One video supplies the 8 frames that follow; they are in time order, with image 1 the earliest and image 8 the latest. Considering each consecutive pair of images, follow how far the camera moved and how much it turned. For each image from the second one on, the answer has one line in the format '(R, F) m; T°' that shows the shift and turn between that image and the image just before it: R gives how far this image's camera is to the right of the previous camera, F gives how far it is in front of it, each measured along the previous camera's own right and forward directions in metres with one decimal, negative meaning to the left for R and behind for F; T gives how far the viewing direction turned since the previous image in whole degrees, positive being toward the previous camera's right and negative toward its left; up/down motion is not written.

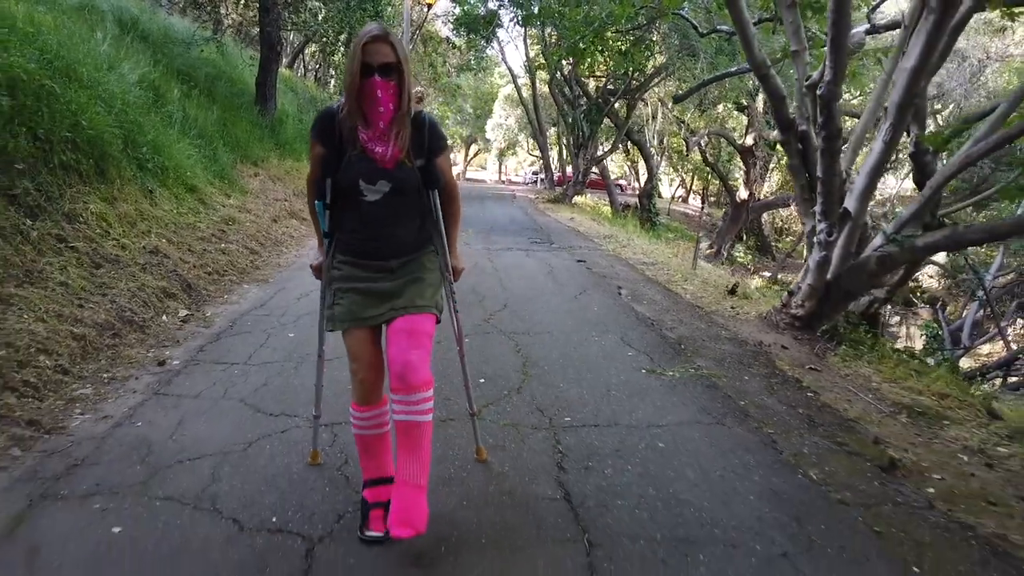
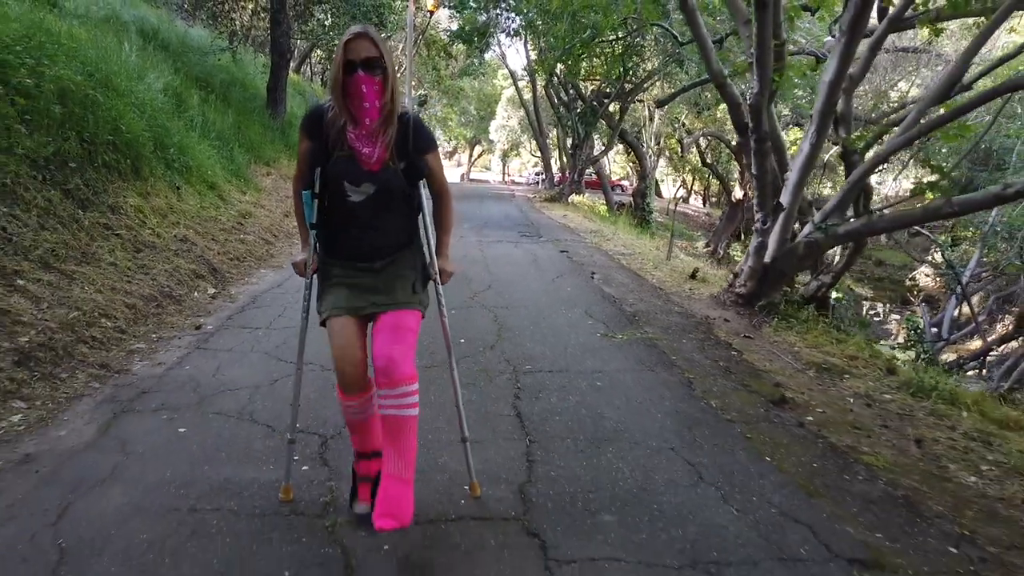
(+0.2, -0.9) m; 0°
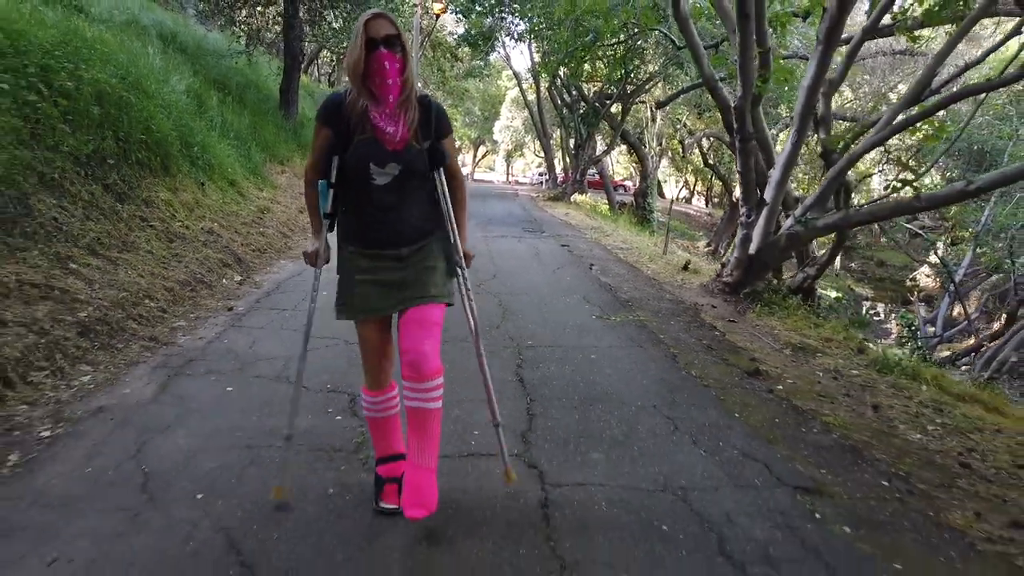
(0.0, -0.5) m; 0°
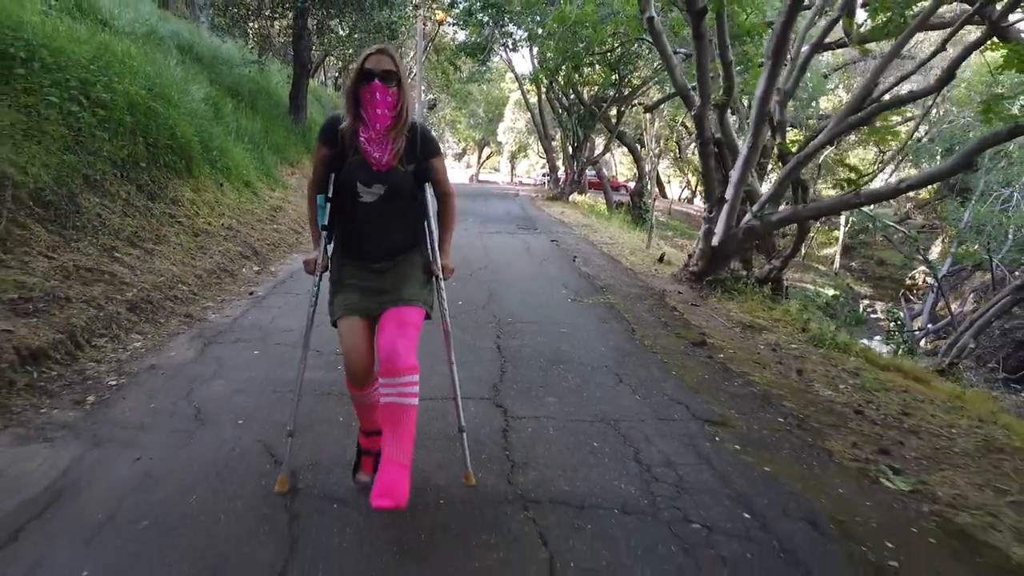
(+0.2, -0.8) m; 0°
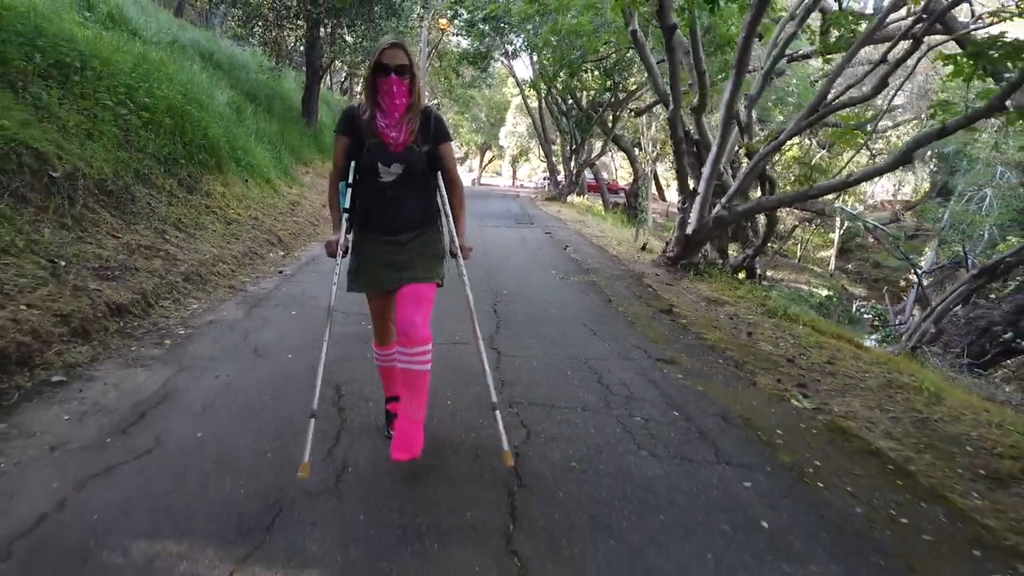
(+0.1, -1.0) m; 0°
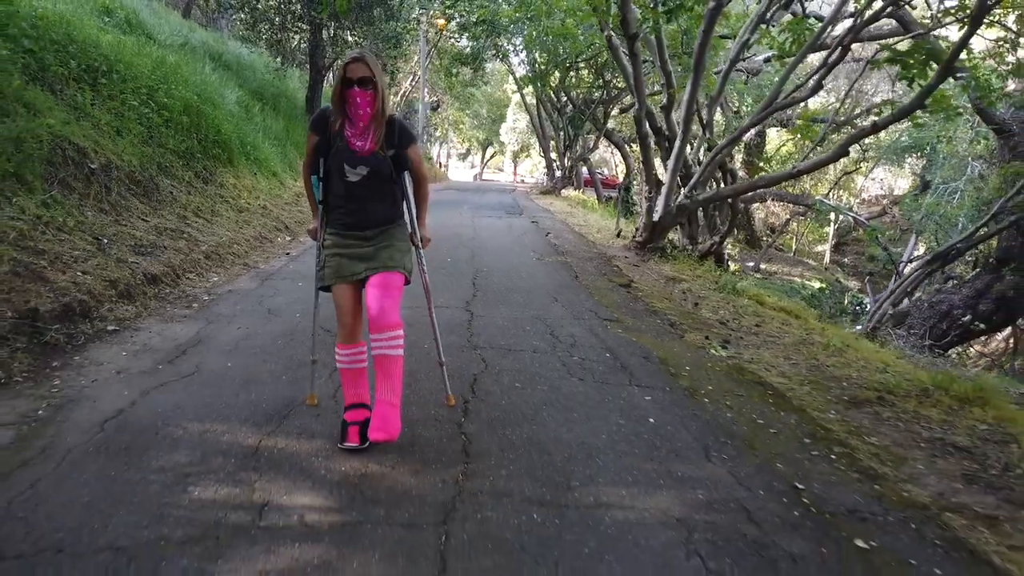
(+0.2, -0.9) m; 0°
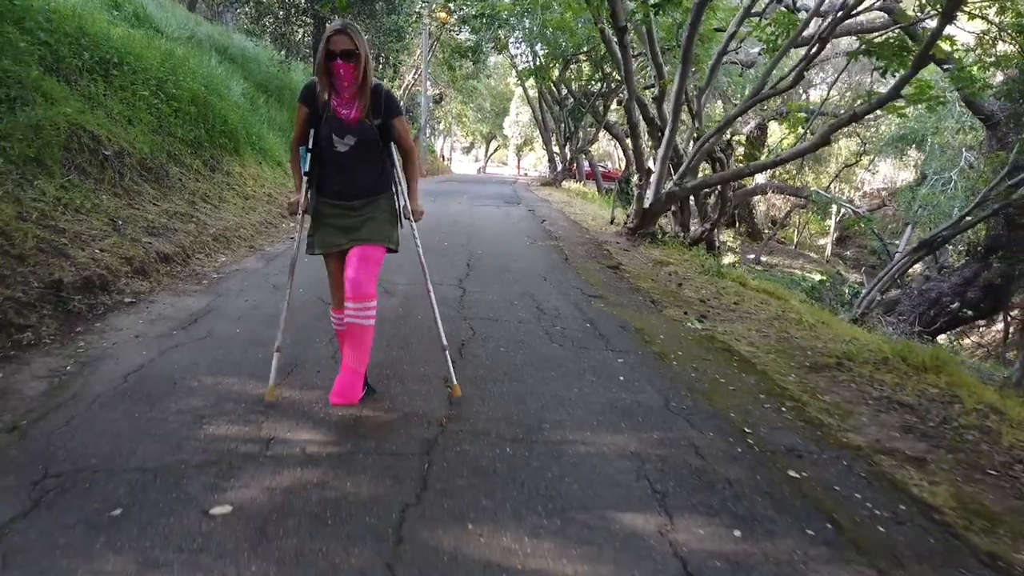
(+0.1, -0.4) m; 0°
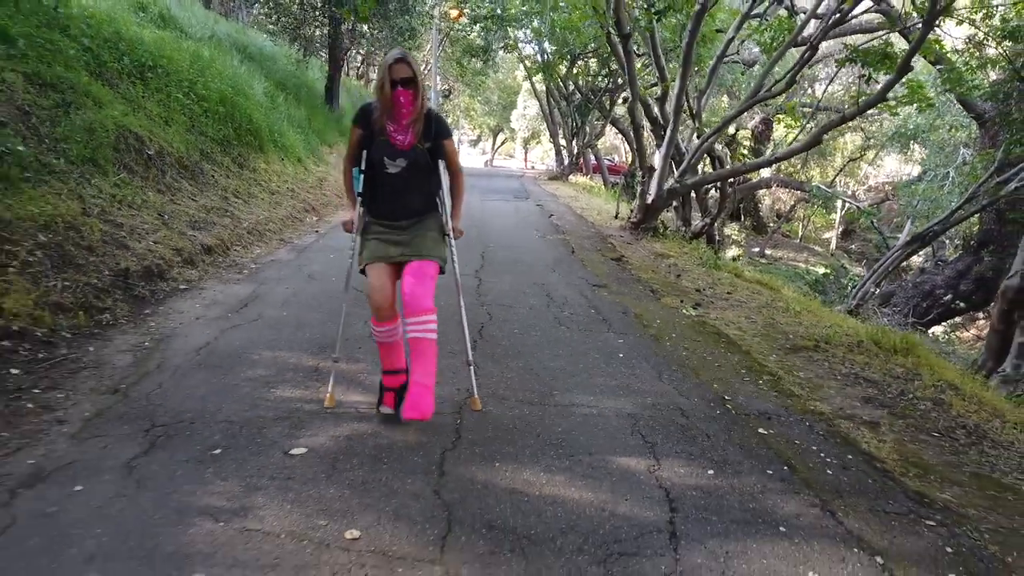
(-0.1, -0.6) m; 0°
